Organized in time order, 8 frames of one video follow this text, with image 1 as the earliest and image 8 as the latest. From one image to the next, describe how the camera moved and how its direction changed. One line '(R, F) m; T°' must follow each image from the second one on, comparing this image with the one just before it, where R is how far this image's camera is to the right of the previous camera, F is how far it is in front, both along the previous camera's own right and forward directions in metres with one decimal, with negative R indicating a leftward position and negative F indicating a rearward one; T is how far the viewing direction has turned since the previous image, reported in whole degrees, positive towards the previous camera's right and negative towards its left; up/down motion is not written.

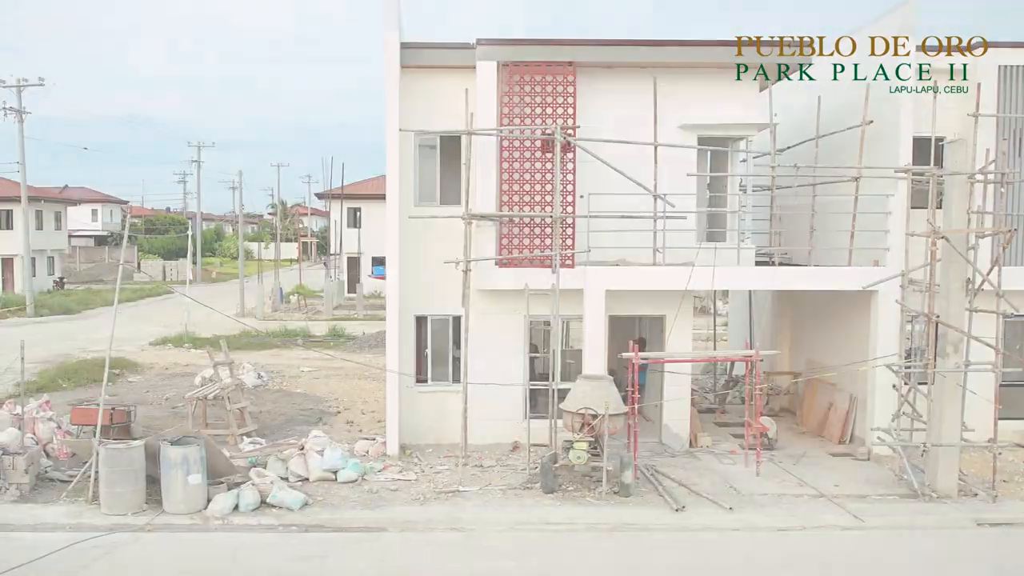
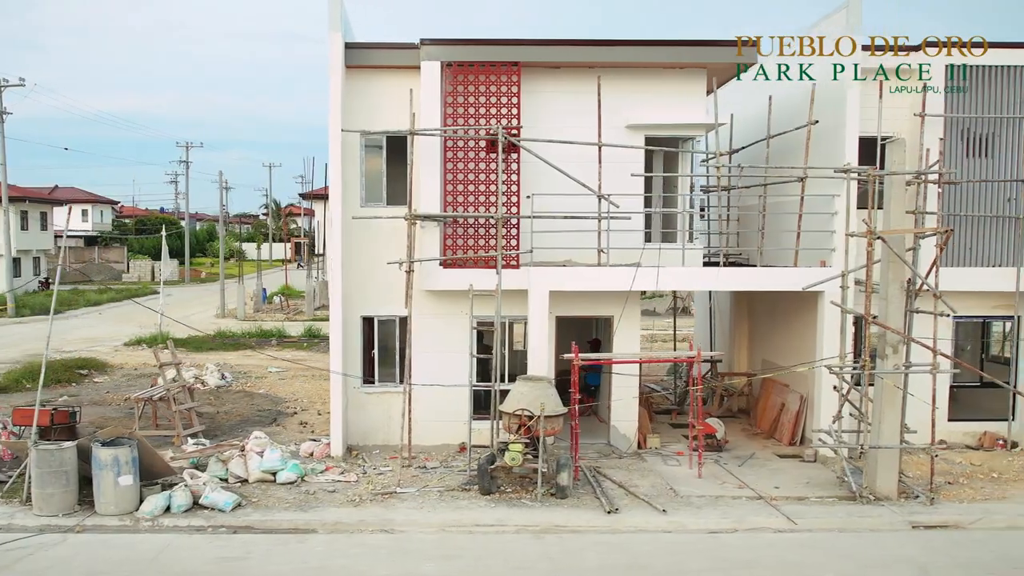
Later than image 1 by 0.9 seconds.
(+0.6, 0.0) m; 0°
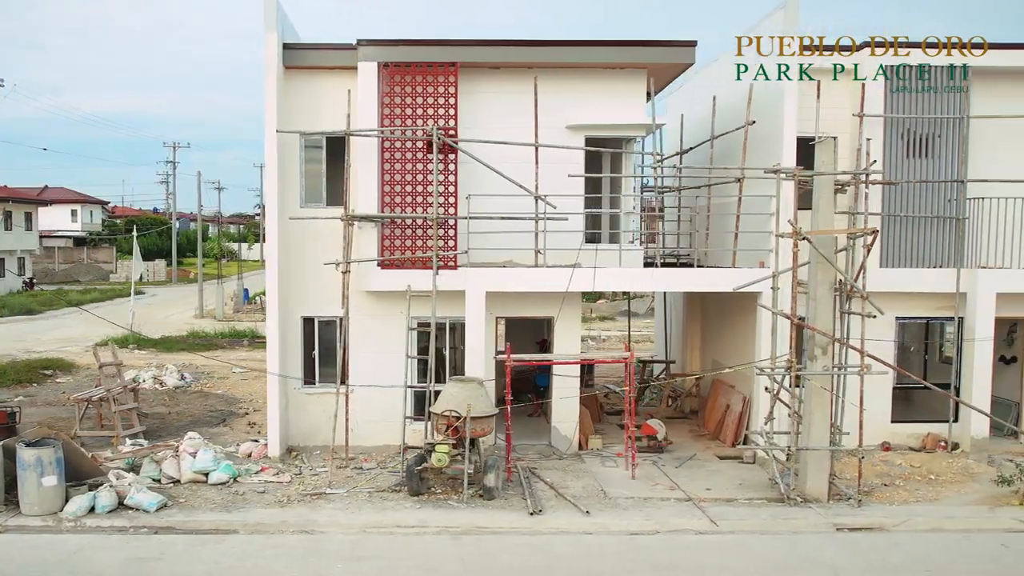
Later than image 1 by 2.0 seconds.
(+0.7, 0.0) m; 0°
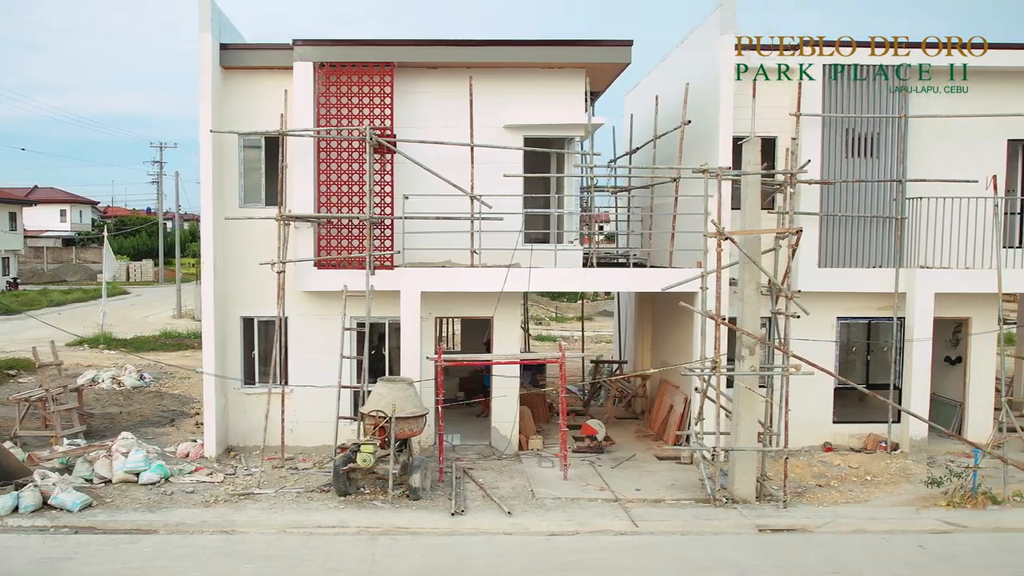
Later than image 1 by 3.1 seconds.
(+0.7, 0.0) m; 0°
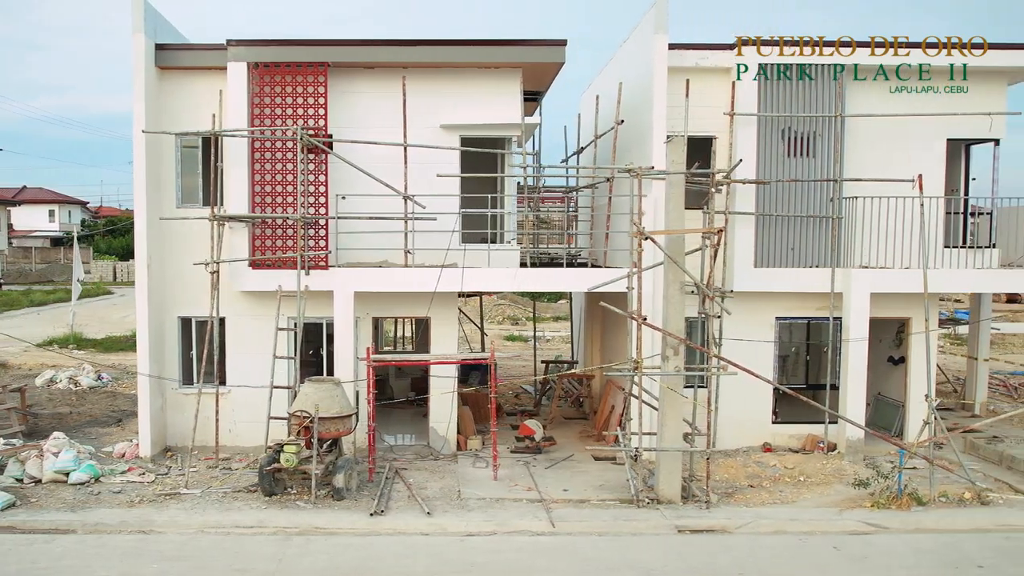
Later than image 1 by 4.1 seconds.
(+0.7, 0.0) m; 0°
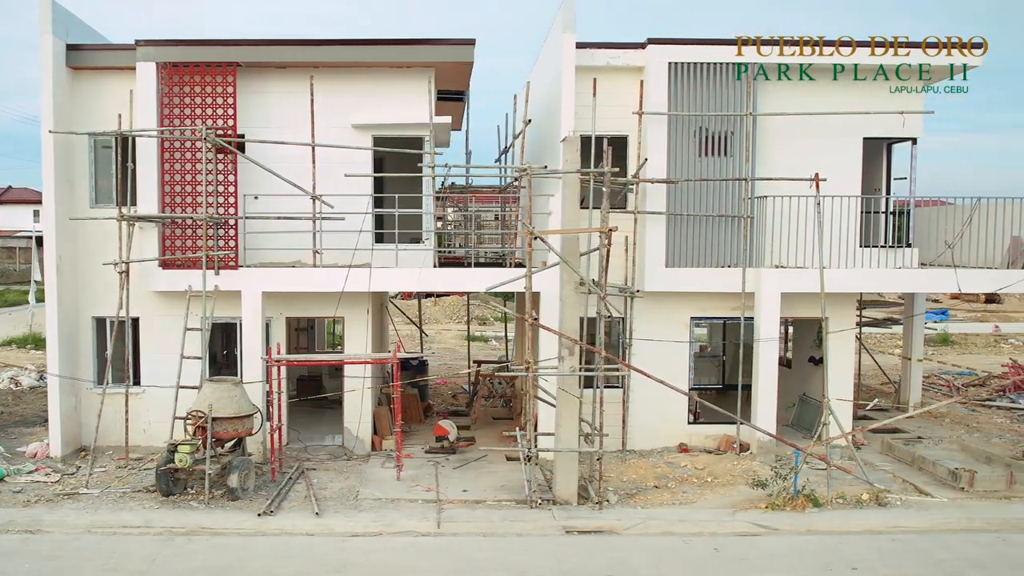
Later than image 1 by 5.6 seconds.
(+1.0, 0.0) m; -1°
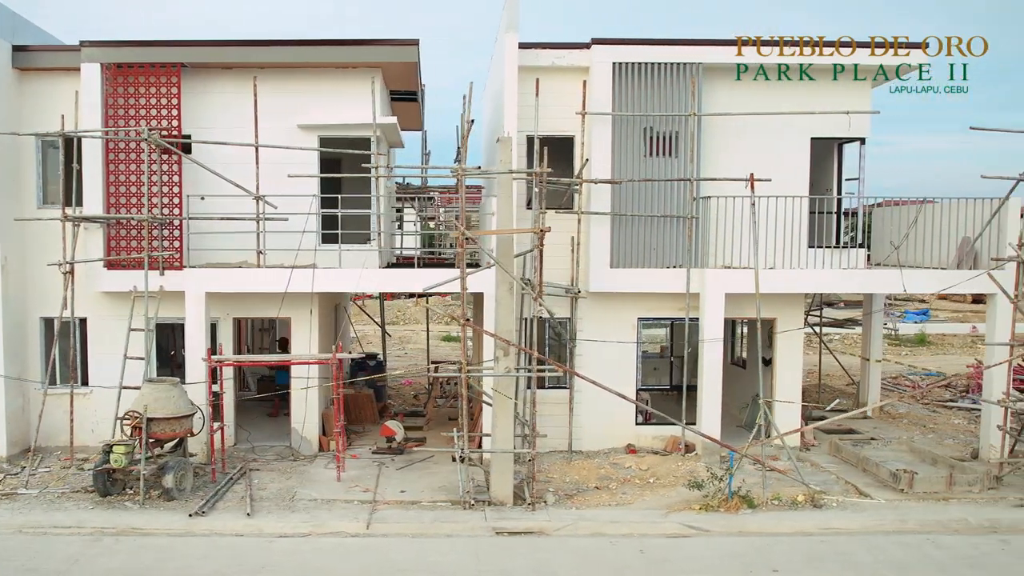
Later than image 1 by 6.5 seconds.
(+0.6, 0.0) m; 0°
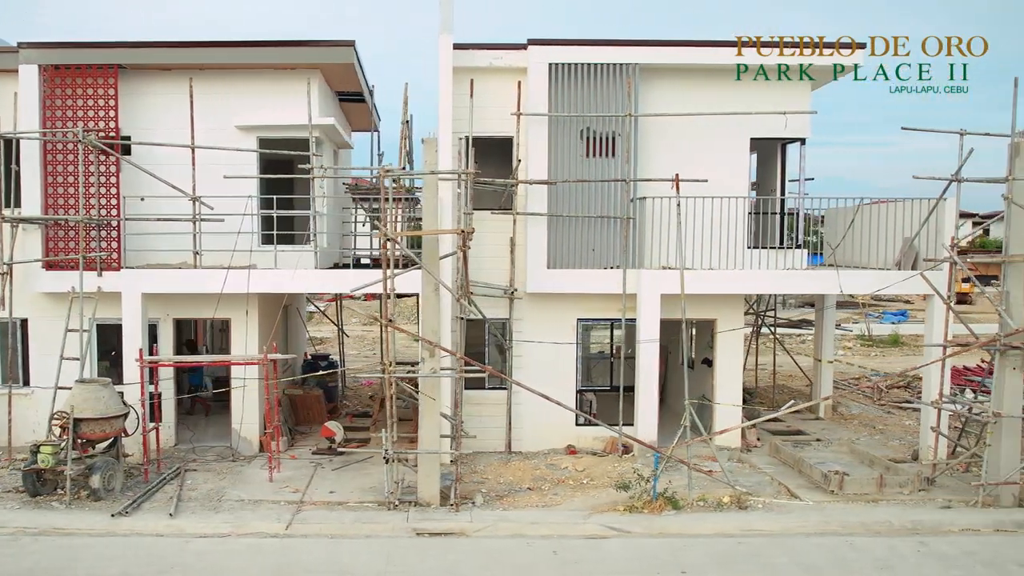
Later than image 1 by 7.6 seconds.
(+0.7, 0.0) m; 0°
